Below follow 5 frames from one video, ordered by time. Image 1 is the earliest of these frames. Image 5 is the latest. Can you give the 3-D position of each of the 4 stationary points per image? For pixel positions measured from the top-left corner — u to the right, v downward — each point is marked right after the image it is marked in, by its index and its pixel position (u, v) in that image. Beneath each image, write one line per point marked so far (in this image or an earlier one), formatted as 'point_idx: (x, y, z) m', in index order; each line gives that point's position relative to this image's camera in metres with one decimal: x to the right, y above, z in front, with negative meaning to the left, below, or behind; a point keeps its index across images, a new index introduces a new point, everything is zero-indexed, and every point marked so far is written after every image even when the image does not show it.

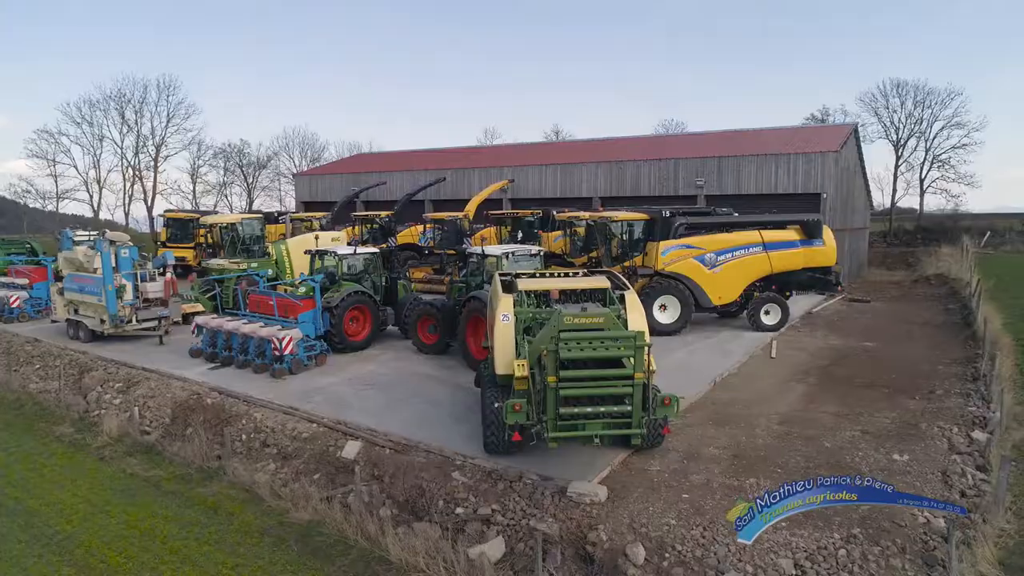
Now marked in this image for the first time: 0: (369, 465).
0: (-1.4, -1.7, +6.8) m
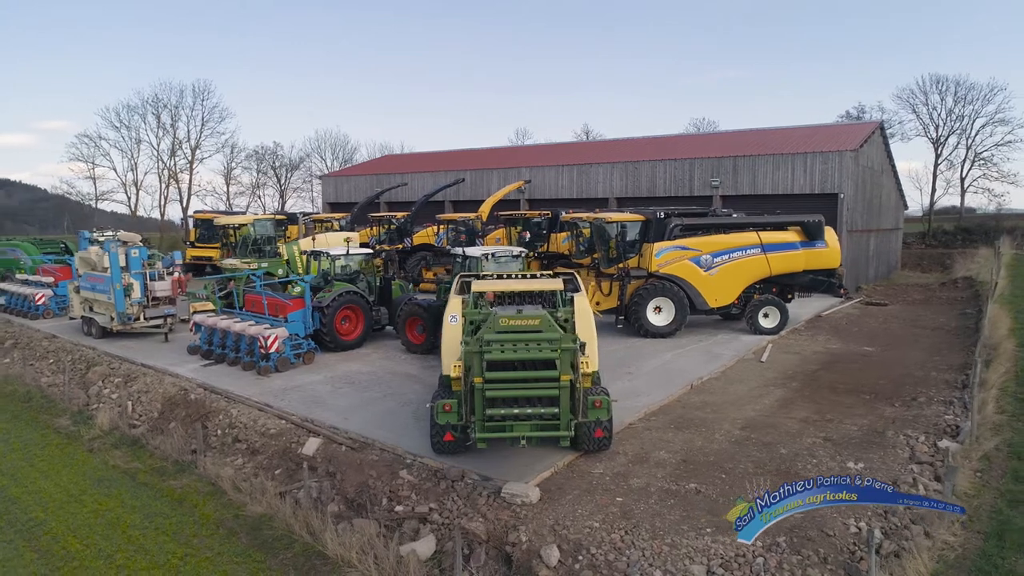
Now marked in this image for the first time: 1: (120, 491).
0: (-1.9, -1.7, +6.9) m
1: (-4.2, -2.2, +7.5) m
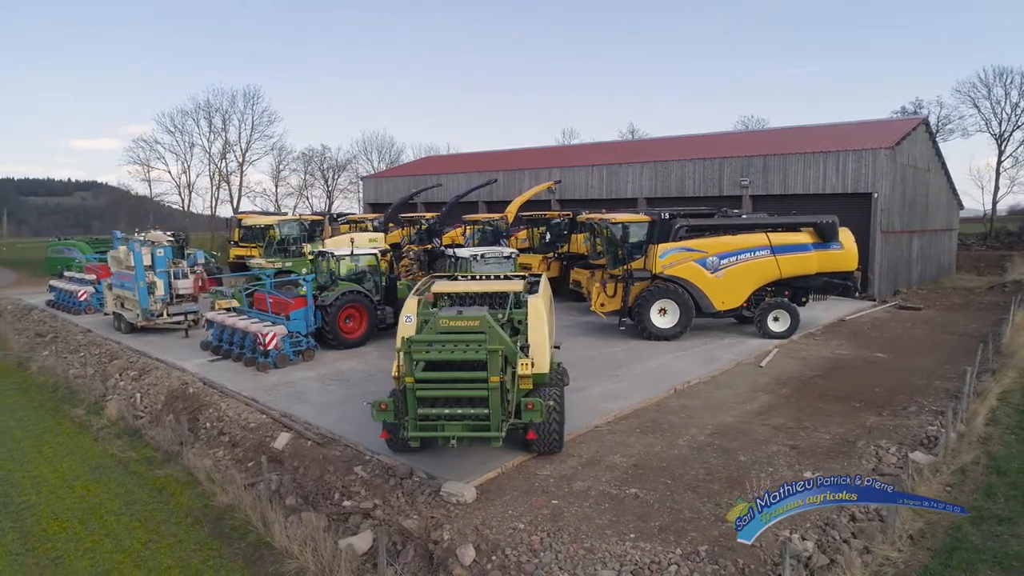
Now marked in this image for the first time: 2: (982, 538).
0: (-2.3, -1.7, +7.1) m
1: (-4.5, -2.2, +7.9) m
2: (+3.6, -1.9, +5.4) m
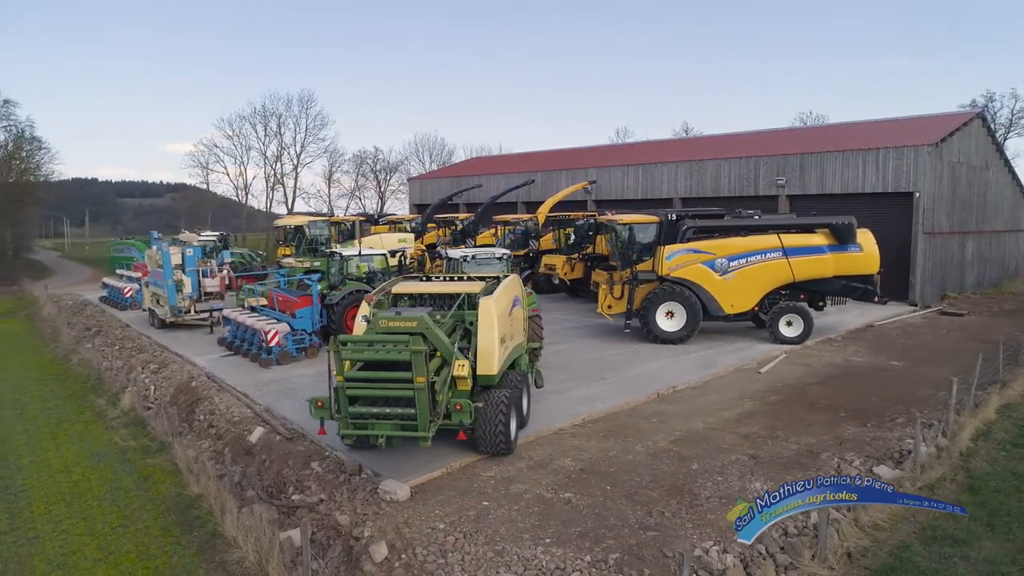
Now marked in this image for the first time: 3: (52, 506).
0: (-2.7, -1.7, +7.4) m
1: (-4.9, -2.1, +8.4) m
2: (+3.0, -2.0, +5.1) m
3: (-4.8, -2.3, +7.3) m
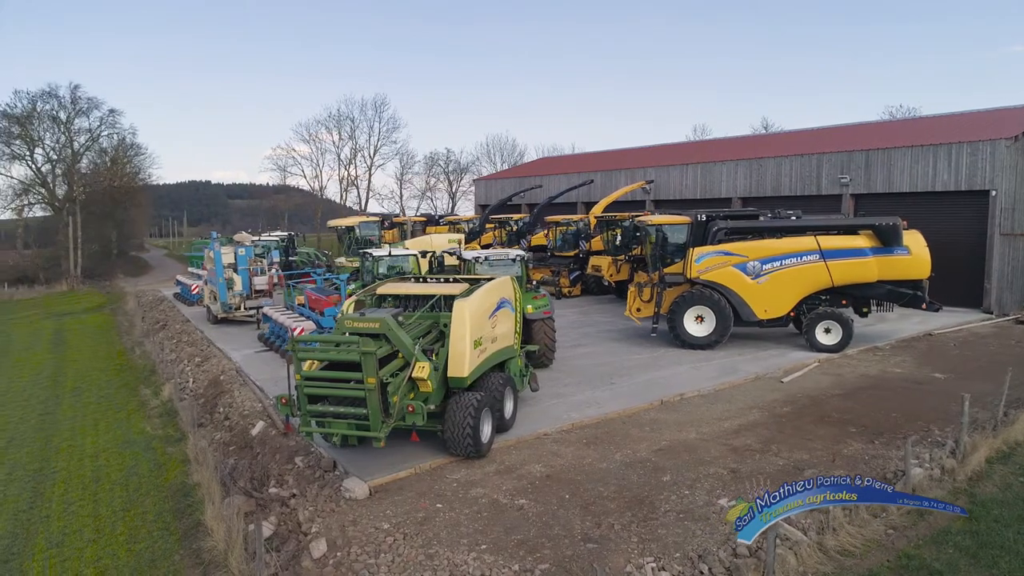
0: (-2.8, -1.7, +7.7) m
1: (-4.9, -2.1, +8.9) m
2: (+2.5, -2.0, +4.7) m
3: (-4.9, -2.2, +7.8) m
